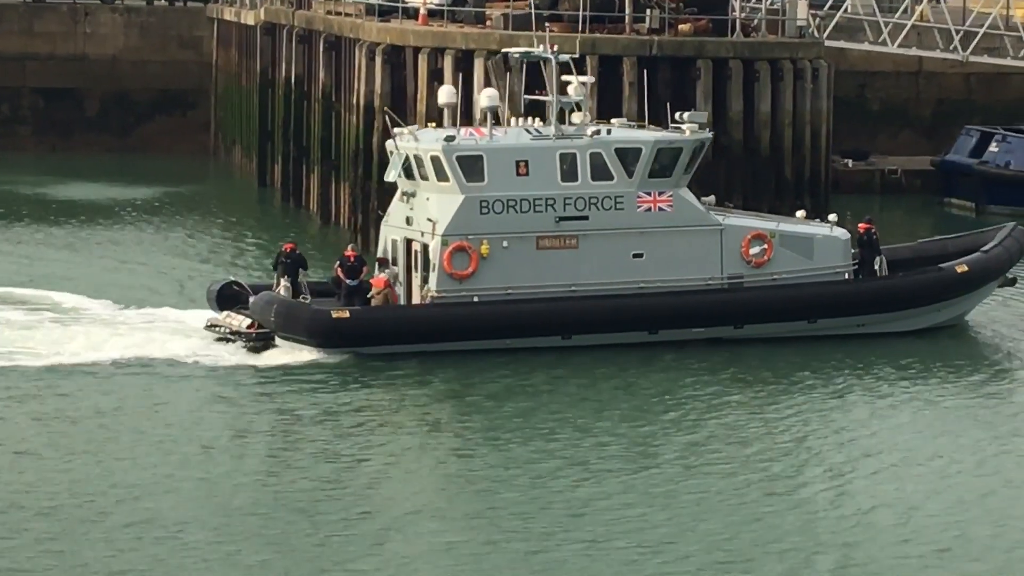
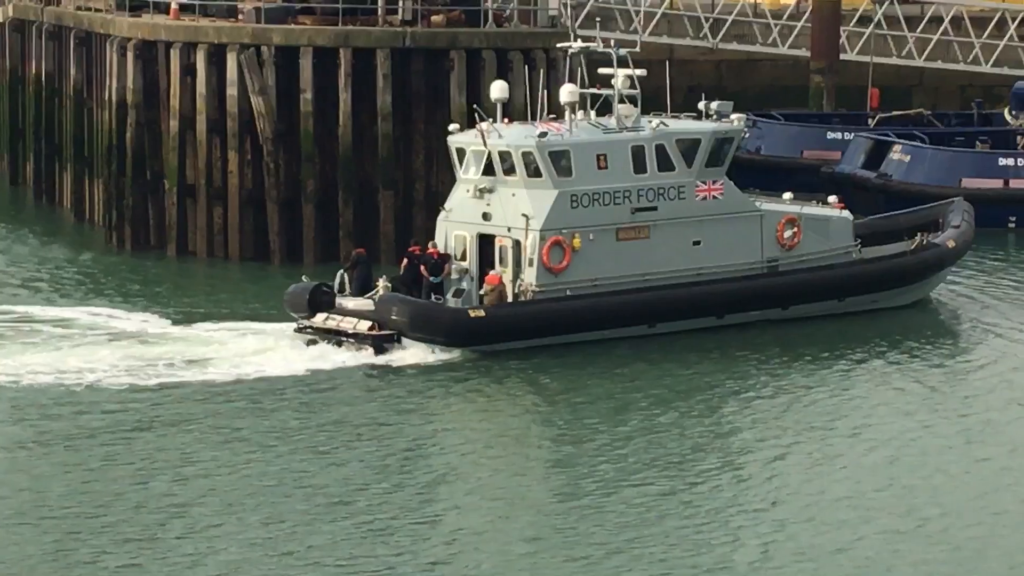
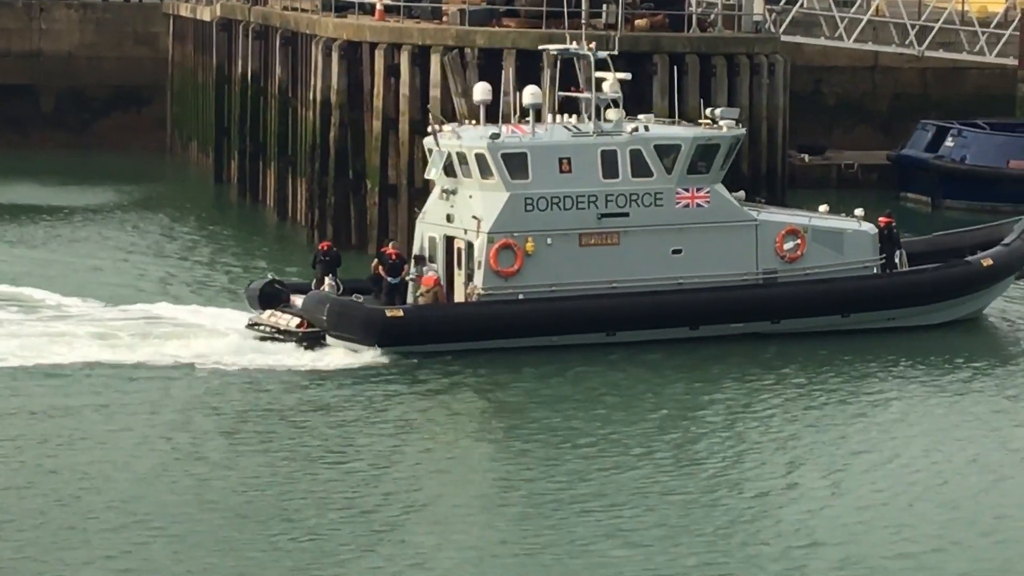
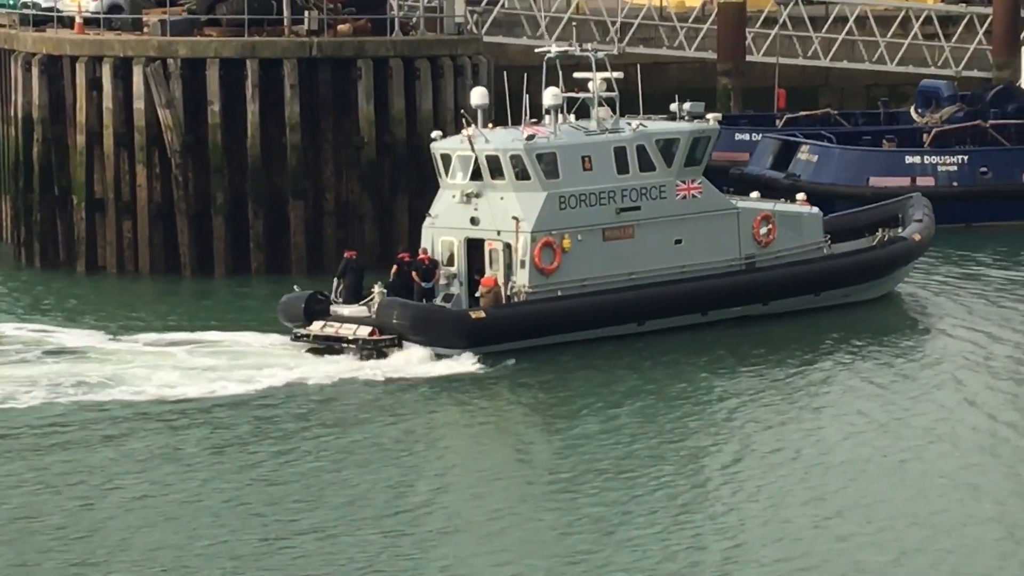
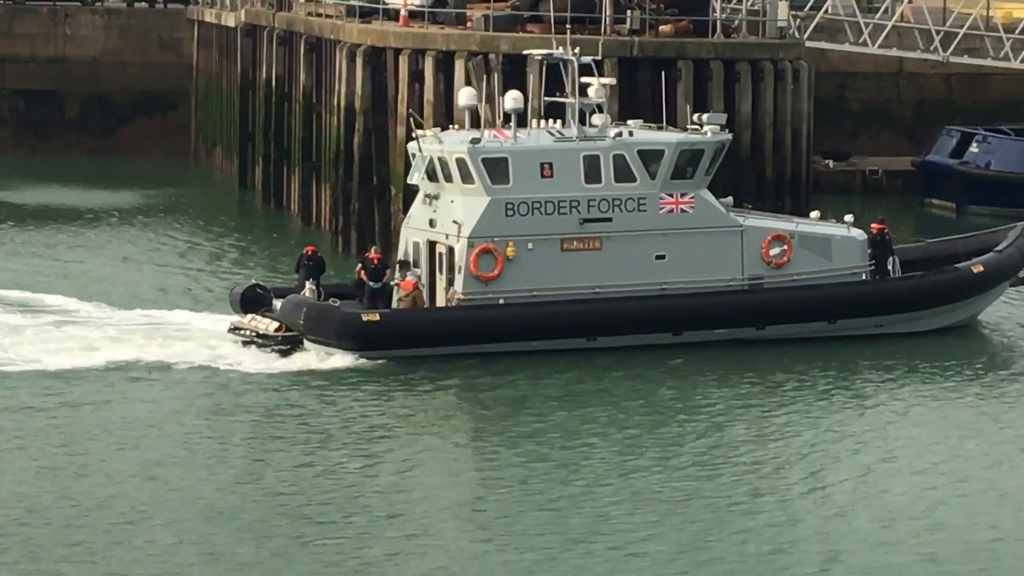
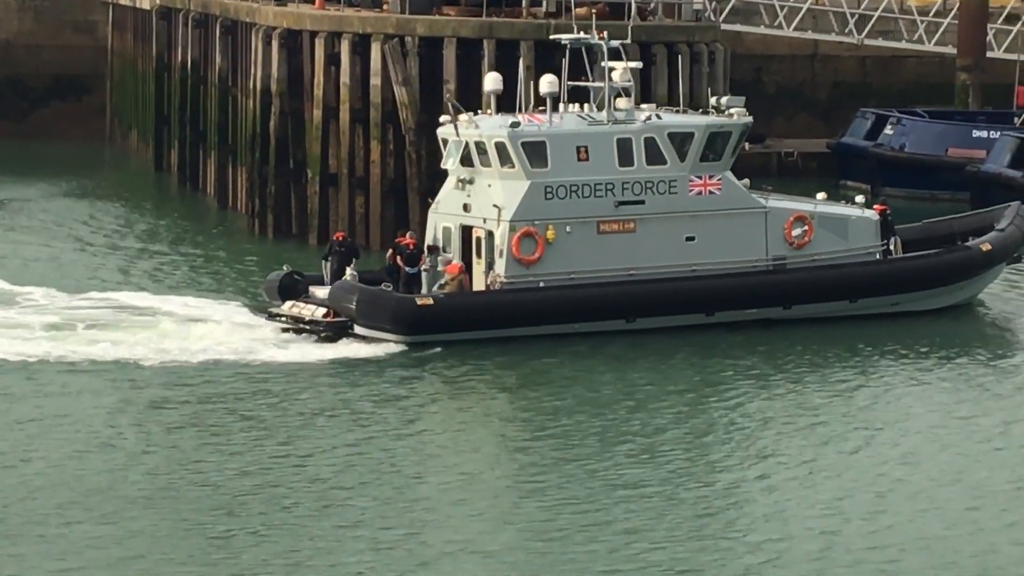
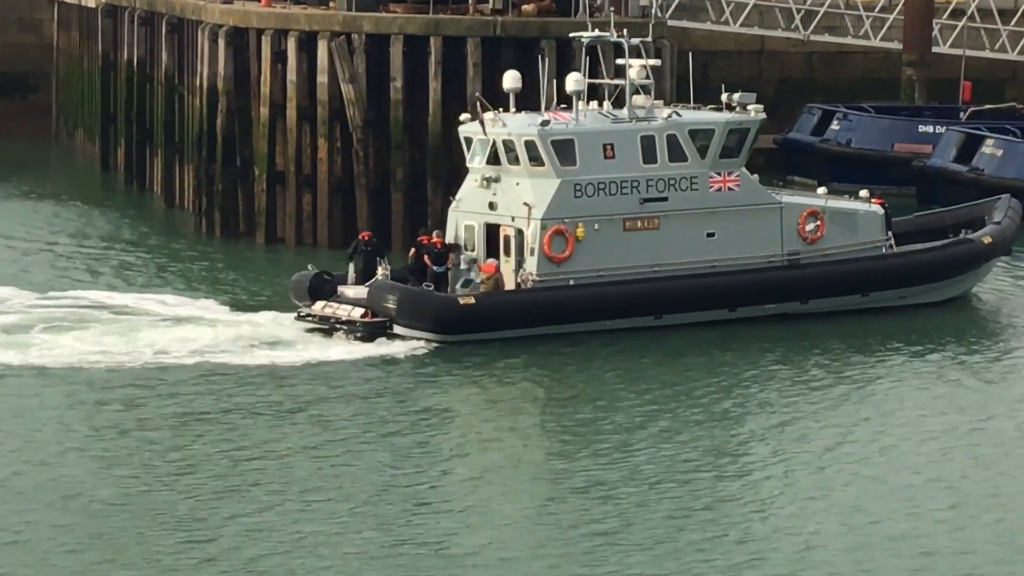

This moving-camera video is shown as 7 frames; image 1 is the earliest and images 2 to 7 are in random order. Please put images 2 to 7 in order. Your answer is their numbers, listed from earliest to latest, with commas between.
5, 3, 6, 7, 2, 4
